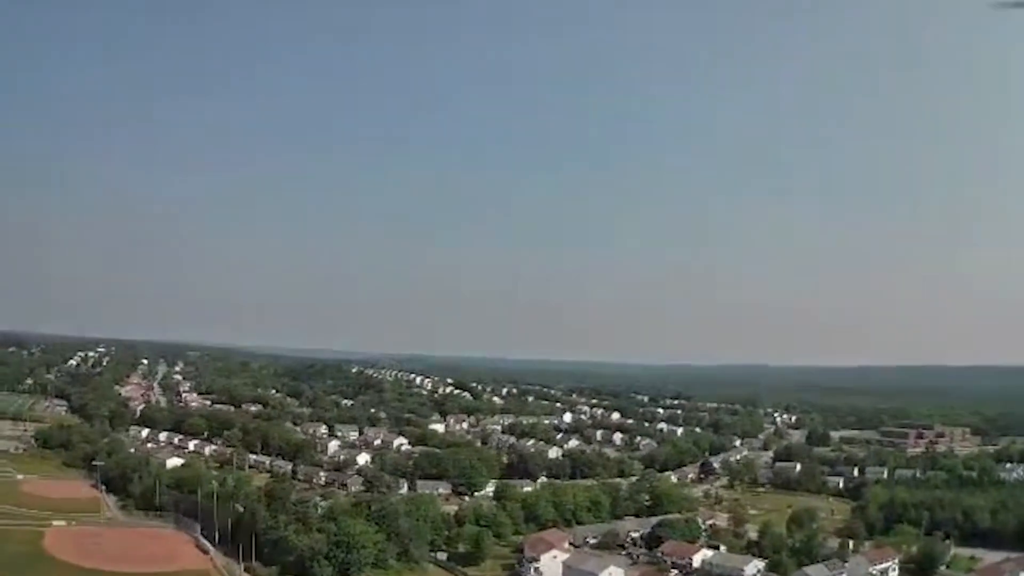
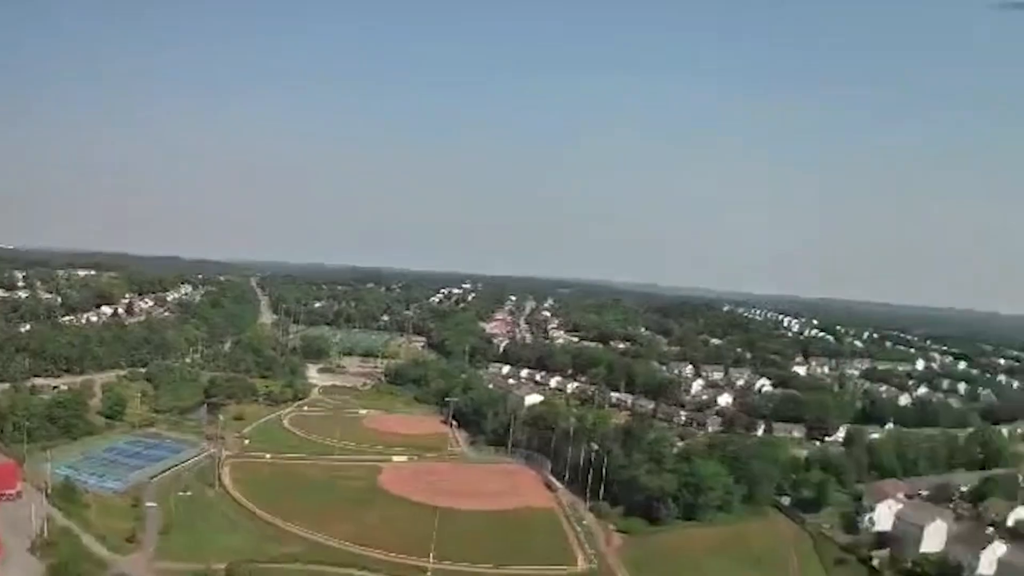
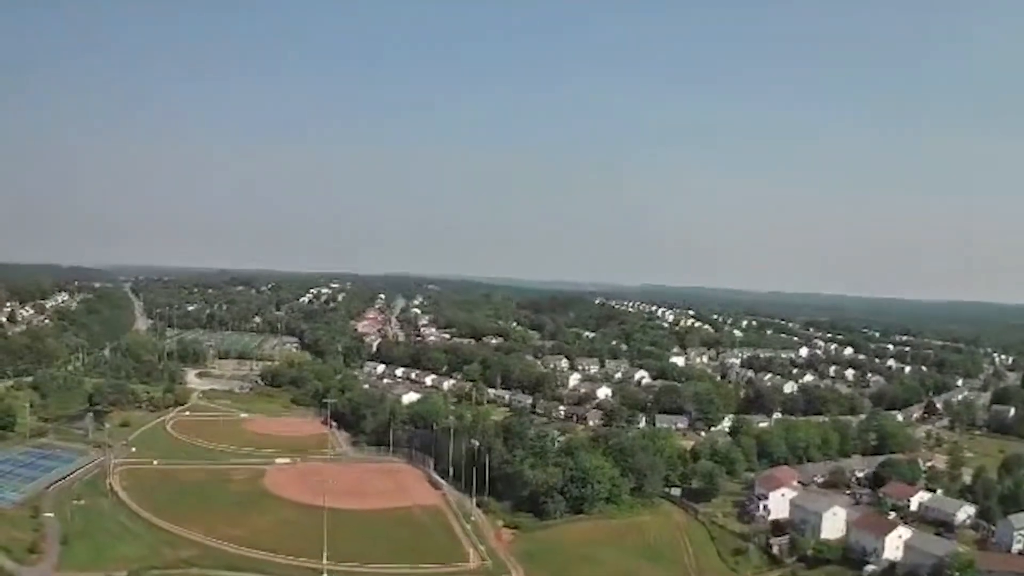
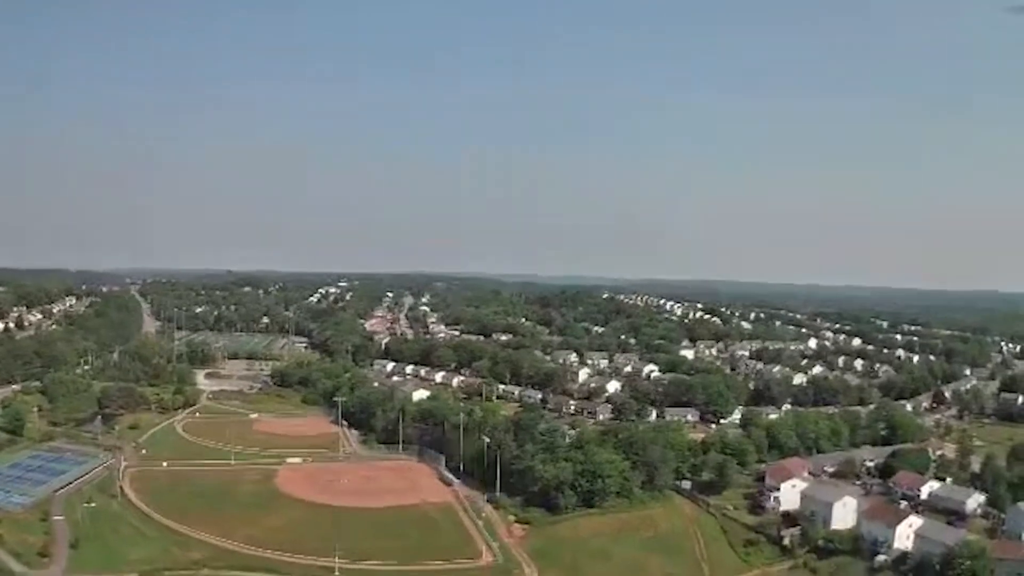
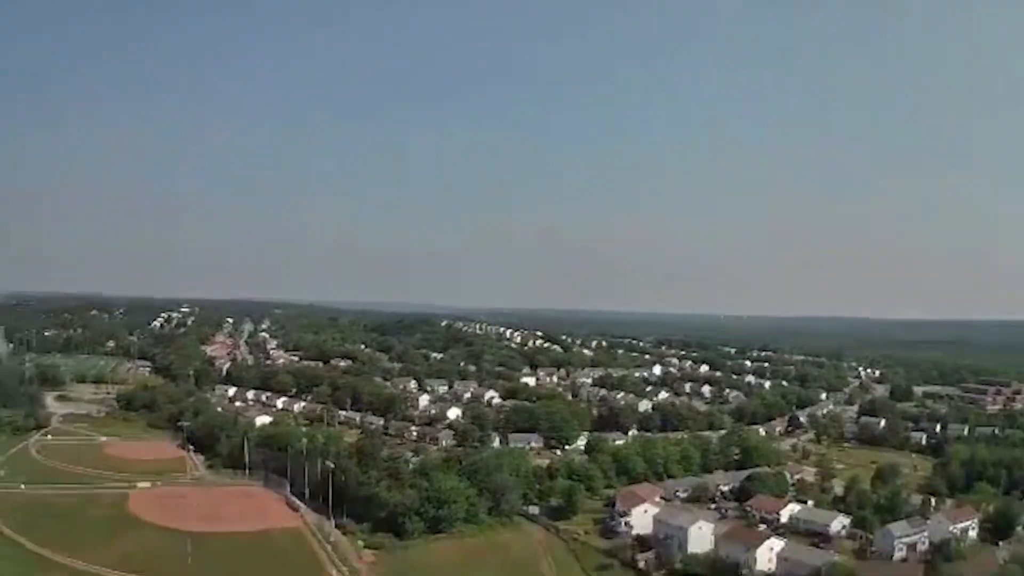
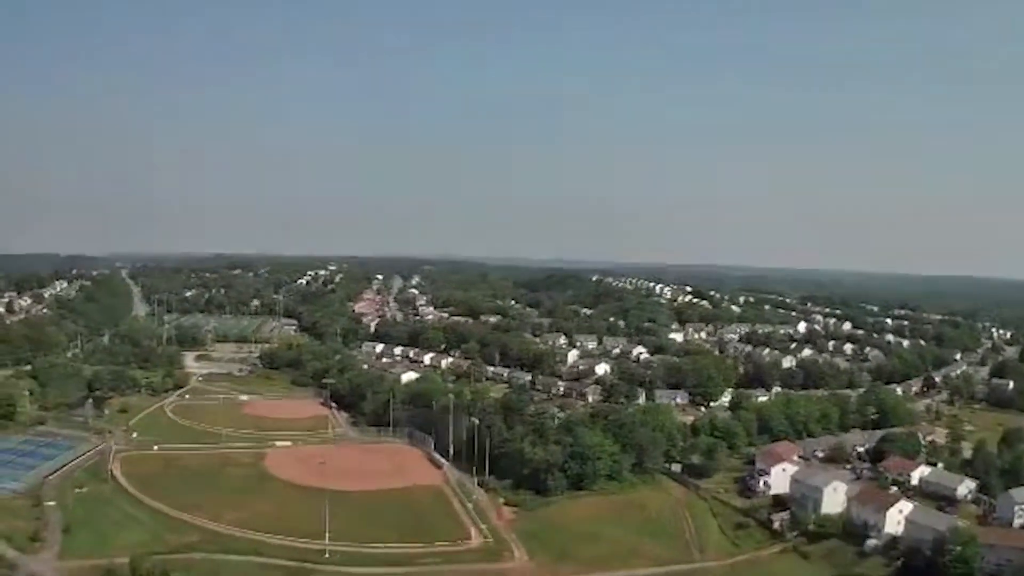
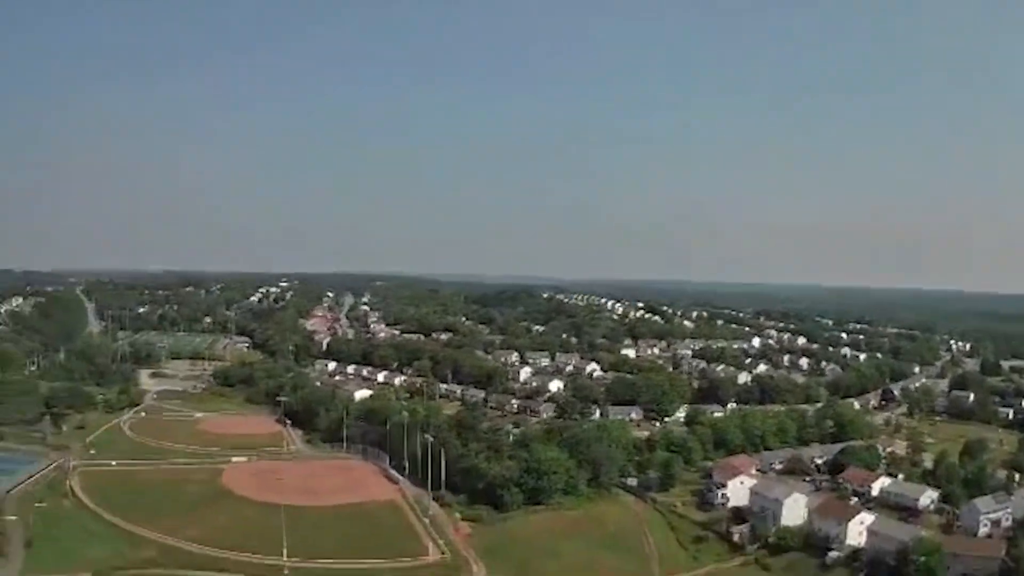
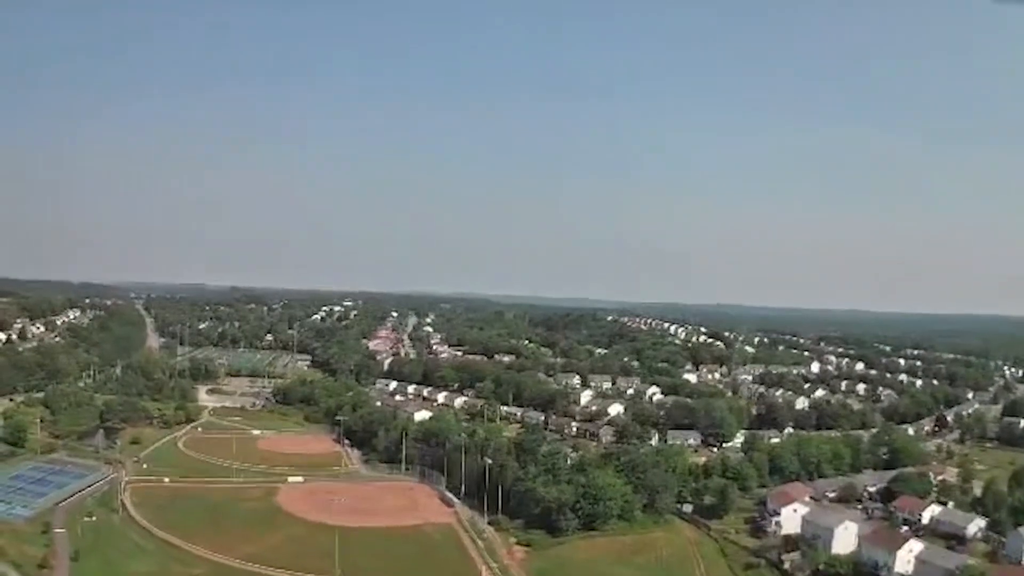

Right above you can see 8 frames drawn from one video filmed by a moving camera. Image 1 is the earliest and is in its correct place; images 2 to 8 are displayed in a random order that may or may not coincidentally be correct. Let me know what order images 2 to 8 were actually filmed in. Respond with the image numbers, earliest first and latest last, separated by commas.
5, 7, 6, 3, 8, 4, 2
